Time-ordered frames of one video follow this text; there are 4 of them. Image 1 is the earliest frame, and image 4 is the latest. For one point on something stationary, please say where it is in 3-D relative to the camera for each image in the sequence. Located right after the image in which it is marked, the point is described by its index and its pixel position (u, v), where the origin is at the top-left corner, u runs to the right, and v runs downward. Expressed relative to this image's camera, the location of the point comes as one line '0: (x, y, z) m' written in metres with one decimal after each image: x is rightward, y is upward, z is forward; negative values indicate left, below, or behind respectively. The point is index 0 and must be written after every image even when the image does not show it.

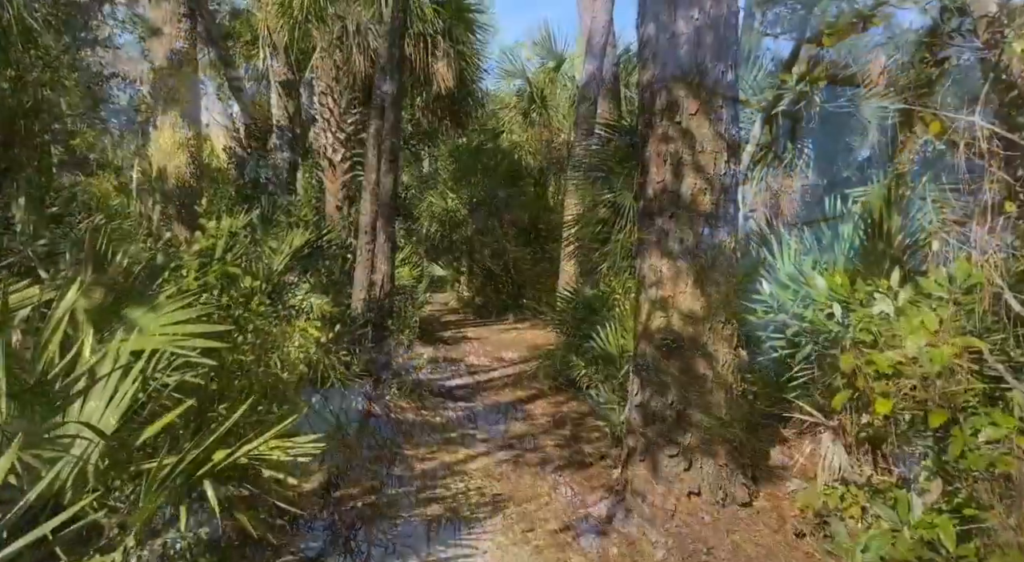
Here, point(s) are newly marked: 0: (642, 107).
0: (+0.7, +1.0, +4.6) m
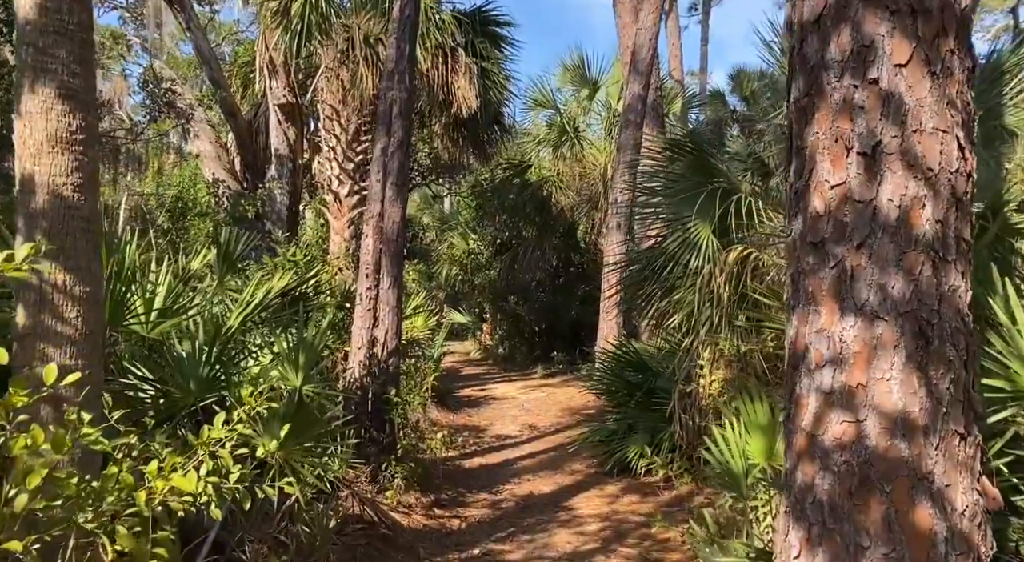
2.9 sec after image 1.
0: (+0.9, +0.7, +2.7) m
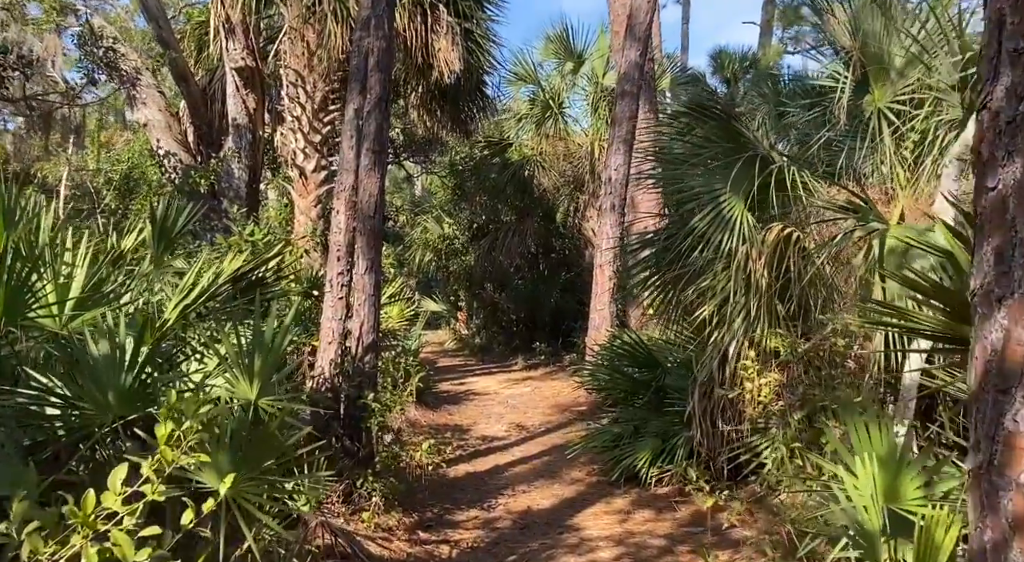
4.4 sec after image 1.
0: (+1.1, +0.8, +1.7) m
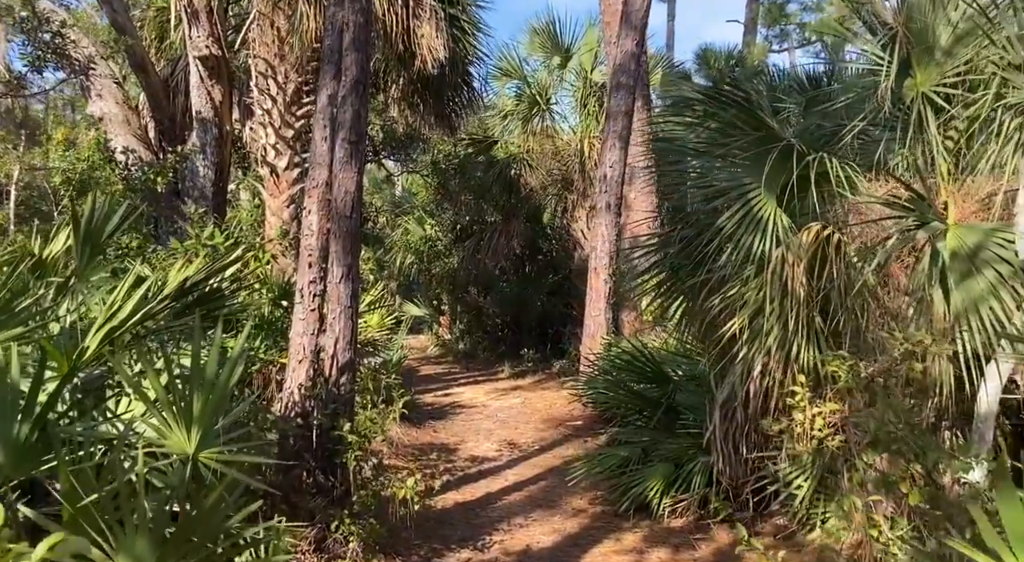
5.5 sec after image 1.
0: (+1.1, +0.7, +1.0) m
